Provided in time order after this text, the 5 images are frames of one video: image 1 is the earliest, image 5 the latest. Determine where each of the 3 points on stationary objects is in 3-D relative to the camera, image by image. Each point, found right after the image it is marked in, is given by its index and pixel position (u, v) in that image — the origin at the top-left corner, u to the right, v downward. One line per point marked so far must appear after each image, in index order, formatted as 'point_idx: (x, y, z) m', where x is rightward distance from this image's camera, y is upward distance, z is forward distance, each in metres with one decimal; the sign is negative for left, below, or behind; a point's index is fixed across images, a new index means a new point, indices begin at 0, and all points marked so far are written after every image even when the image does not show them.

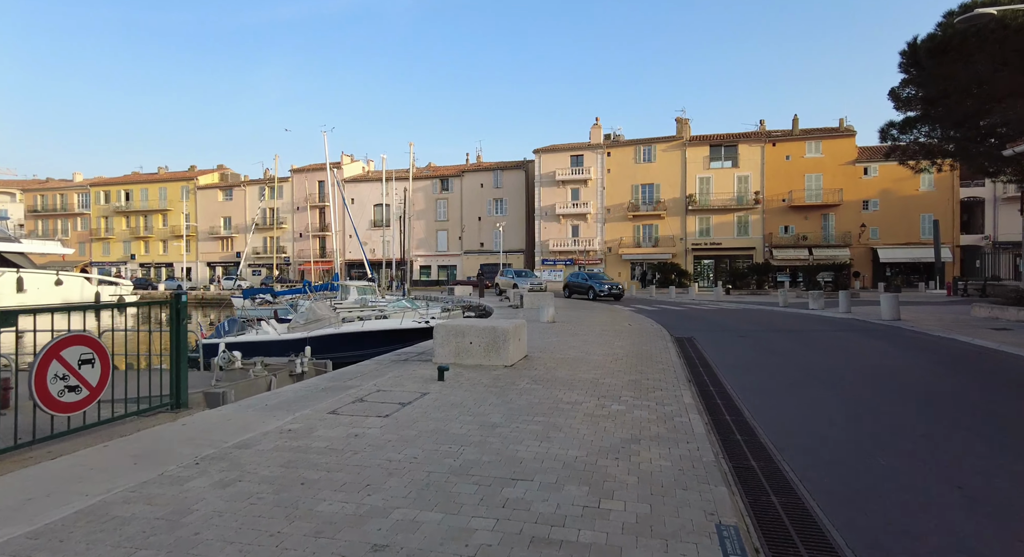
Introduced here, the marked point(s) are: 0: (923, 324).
0: (+11.9, -1.3, +15.4) m
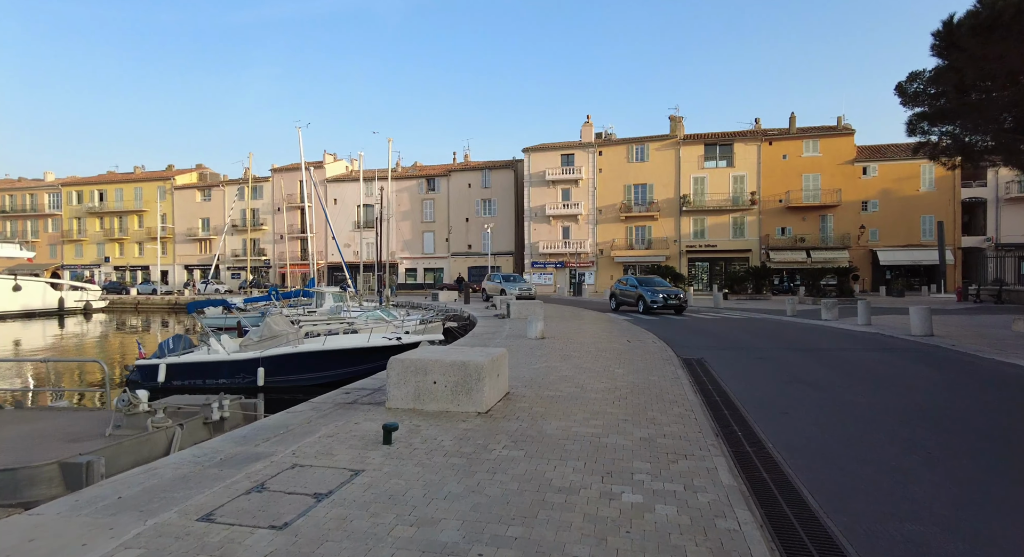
0: (+11.5, -1.6, +13.7) m
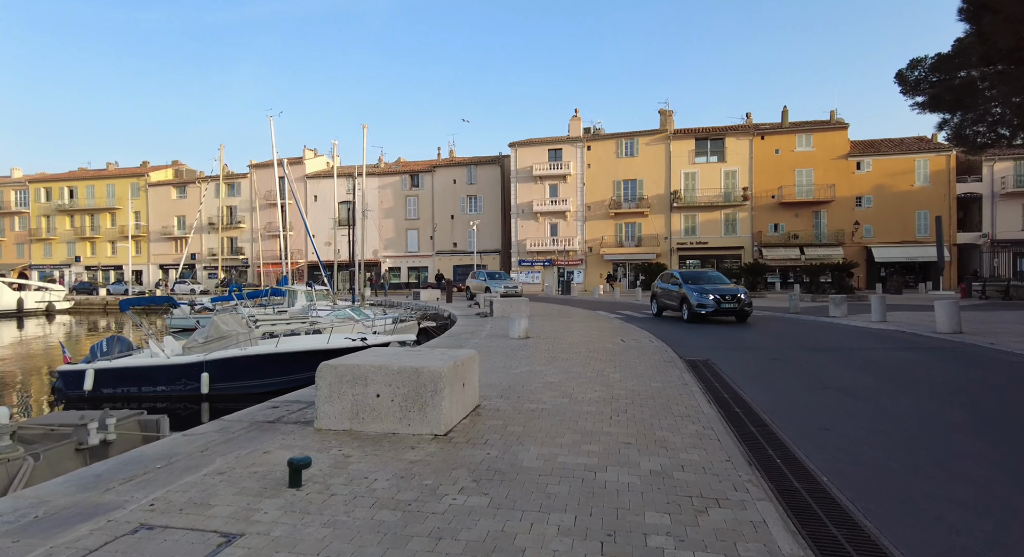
0: (+11.0, -1.4, +12.3) m
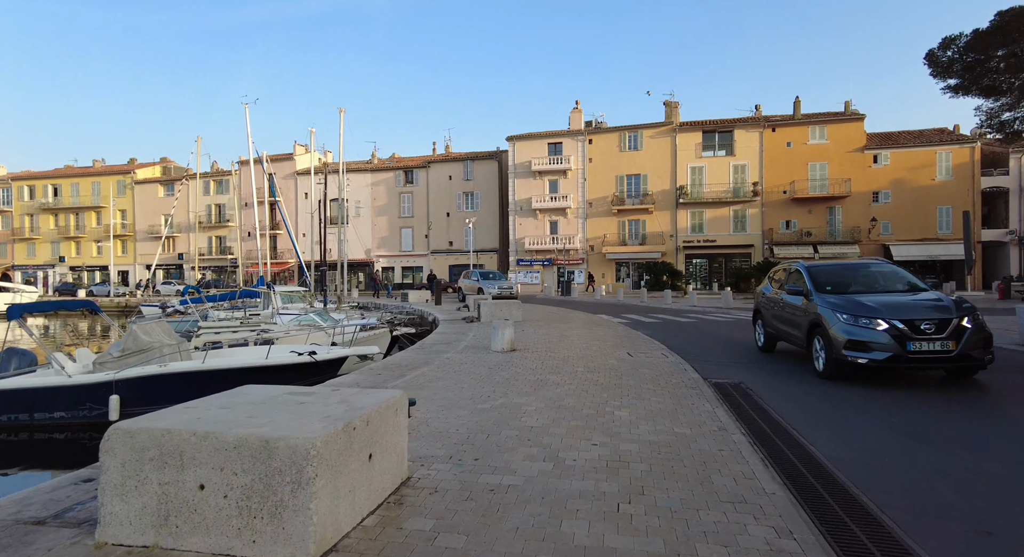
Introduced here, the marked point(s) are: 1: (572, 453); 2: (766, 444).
0: (+10.7, -1.4, +9.8) m
1: (+0.6, -1.5, +4.8) m
2: (+2.7, -1.8, +5.6) m
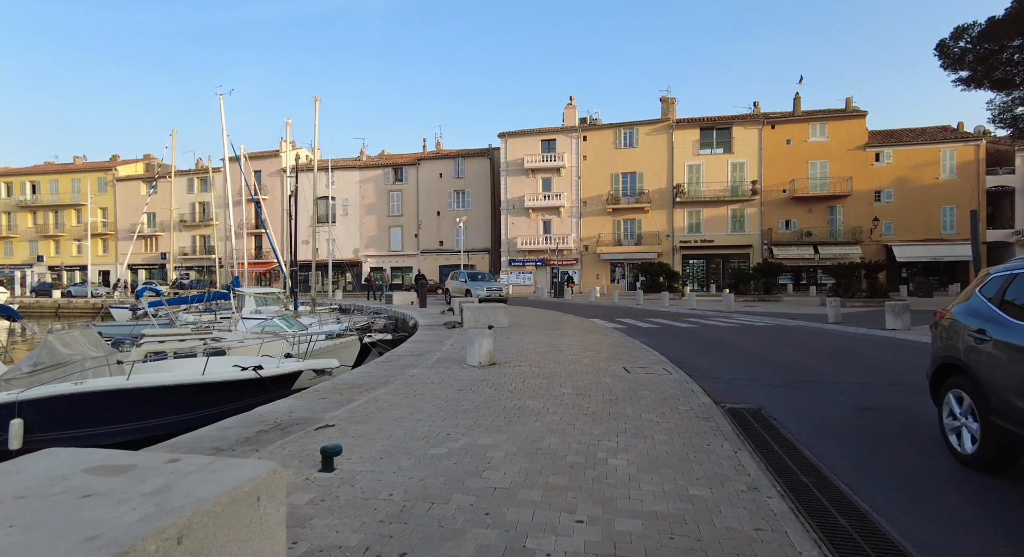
0: (+10.3, -1.4, +8.4) m
1: (+0.3, -1.6, +3.3) m
2: (+2.4, -1.9, +4.2) m
